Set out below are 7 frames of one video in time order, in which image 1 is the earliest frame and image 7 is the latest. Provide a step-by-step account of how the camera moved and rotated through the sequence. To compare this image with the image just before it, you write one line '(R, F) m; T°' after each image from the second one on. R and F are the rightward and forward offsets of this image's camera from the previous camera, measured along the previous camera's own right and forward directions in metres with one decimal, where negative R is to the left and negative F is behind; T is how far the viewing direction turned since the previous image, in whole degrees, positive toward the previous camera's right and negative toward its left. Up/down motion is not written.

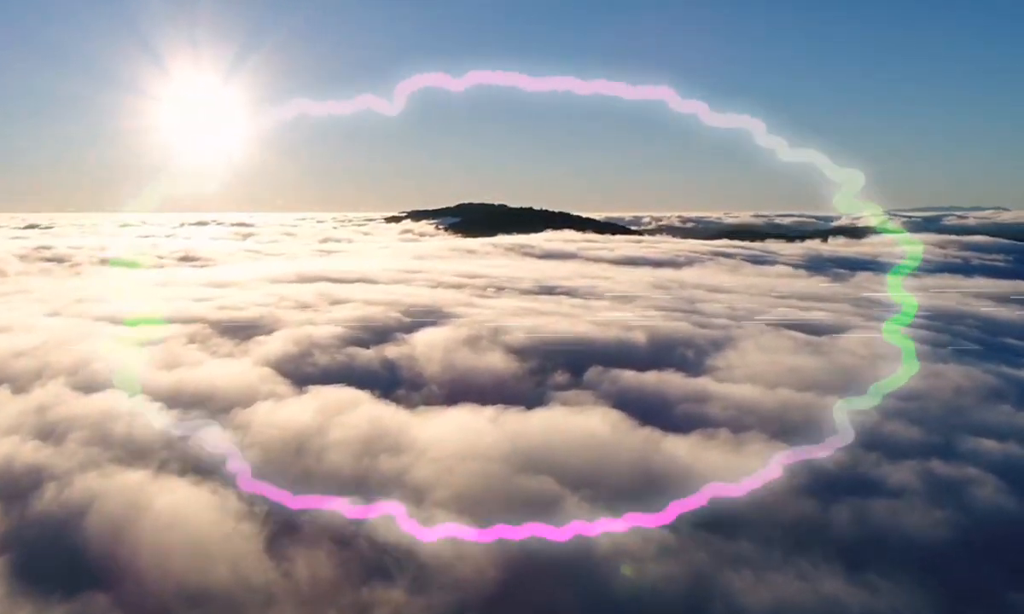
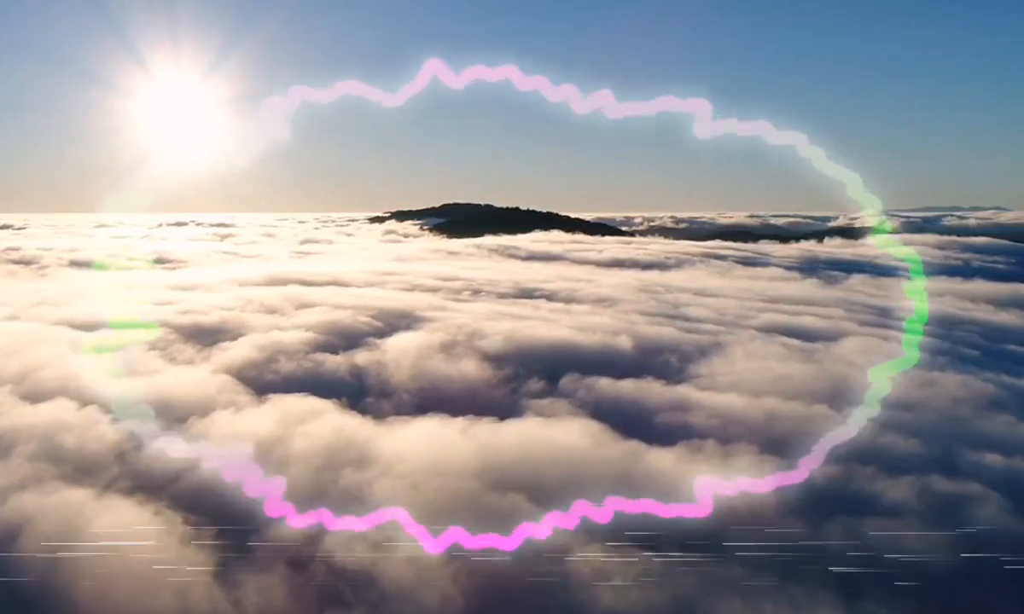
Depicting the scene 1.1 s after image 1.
(+1.2, +1.8) m; 0°
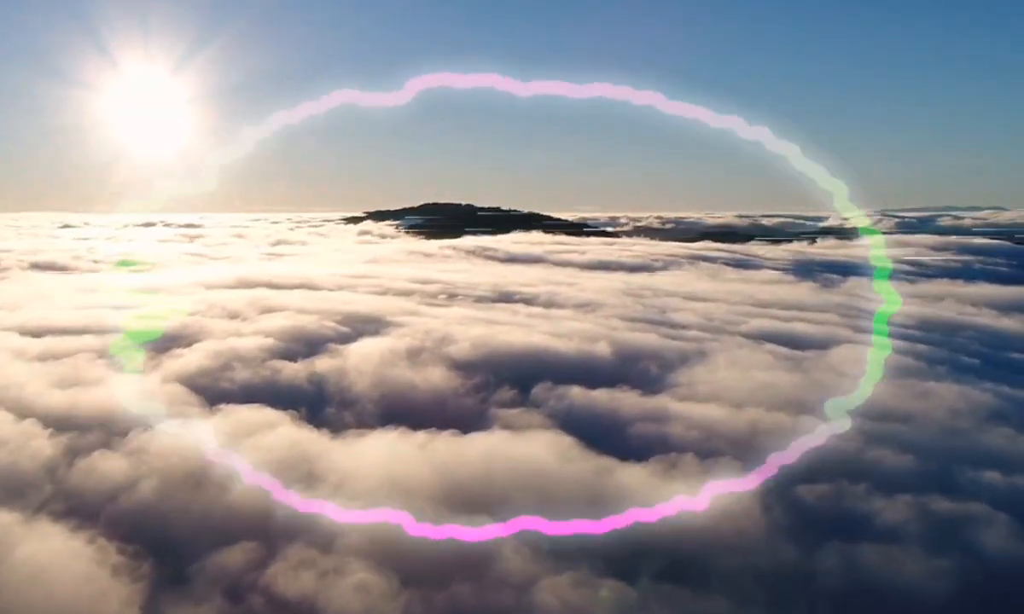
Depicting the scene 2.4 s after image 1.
(+1.4, +2.0) m; 0°
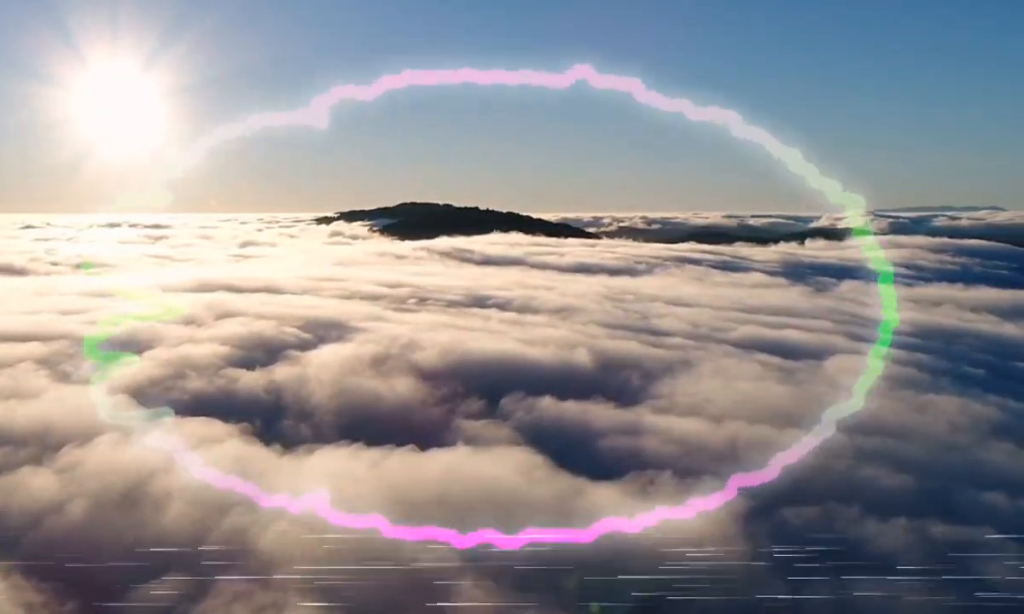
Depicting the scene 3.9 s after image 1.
(+0.9, +2.2) m; +1°
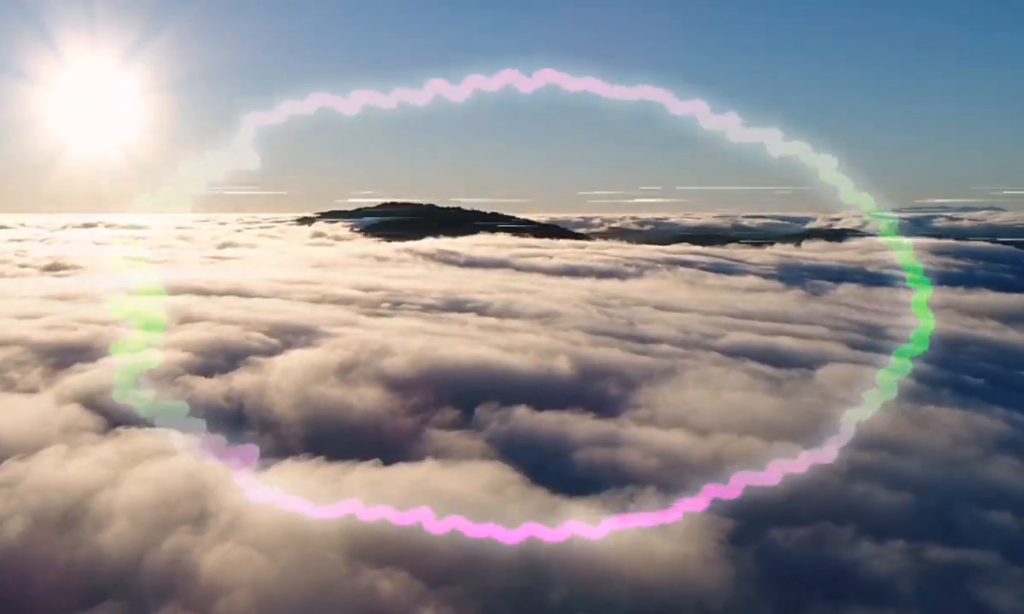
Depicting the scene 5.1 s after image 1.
(+1.2, +1.7) m; 0°
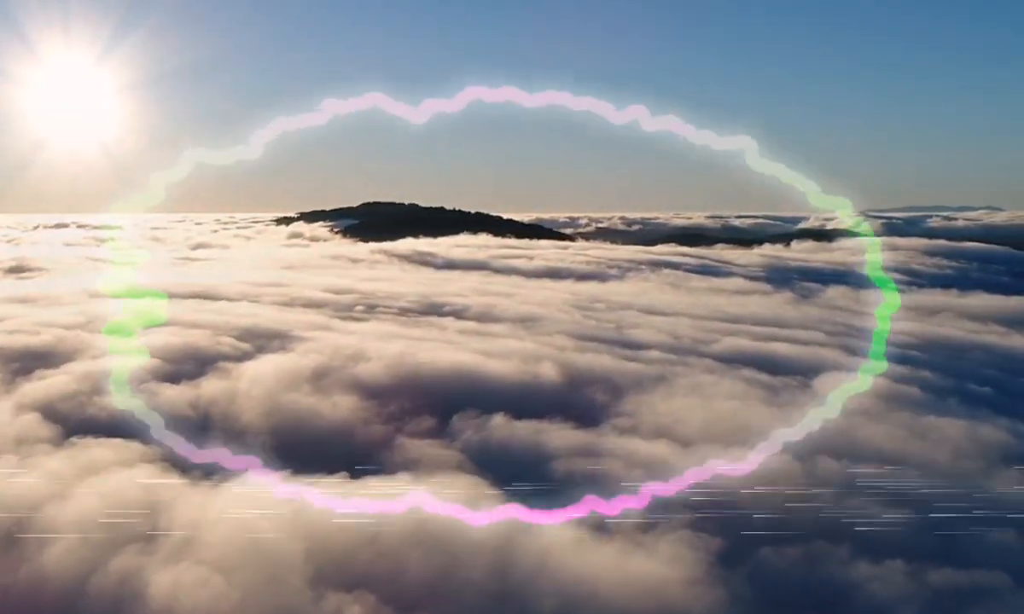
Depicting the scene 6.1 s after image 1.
(+0.5, +1.5) m; +1°
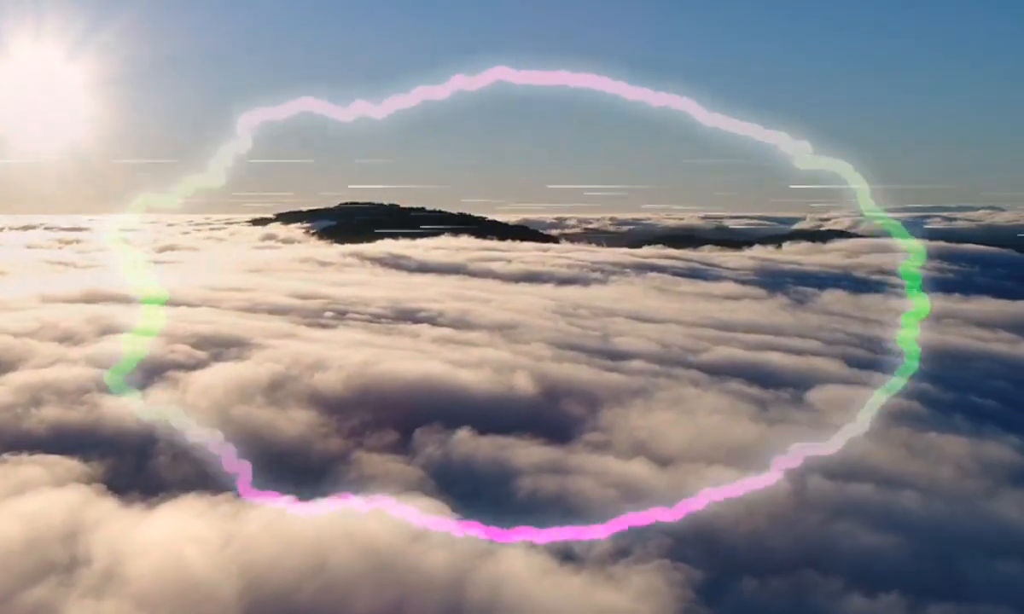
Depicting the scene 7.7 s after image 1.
(+0.9, +1.9) m; 0°
